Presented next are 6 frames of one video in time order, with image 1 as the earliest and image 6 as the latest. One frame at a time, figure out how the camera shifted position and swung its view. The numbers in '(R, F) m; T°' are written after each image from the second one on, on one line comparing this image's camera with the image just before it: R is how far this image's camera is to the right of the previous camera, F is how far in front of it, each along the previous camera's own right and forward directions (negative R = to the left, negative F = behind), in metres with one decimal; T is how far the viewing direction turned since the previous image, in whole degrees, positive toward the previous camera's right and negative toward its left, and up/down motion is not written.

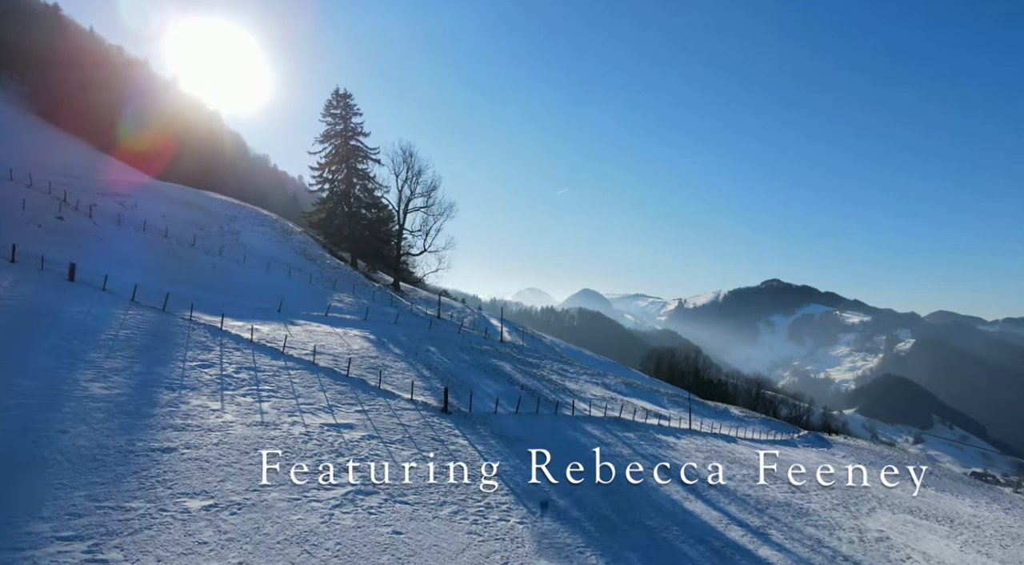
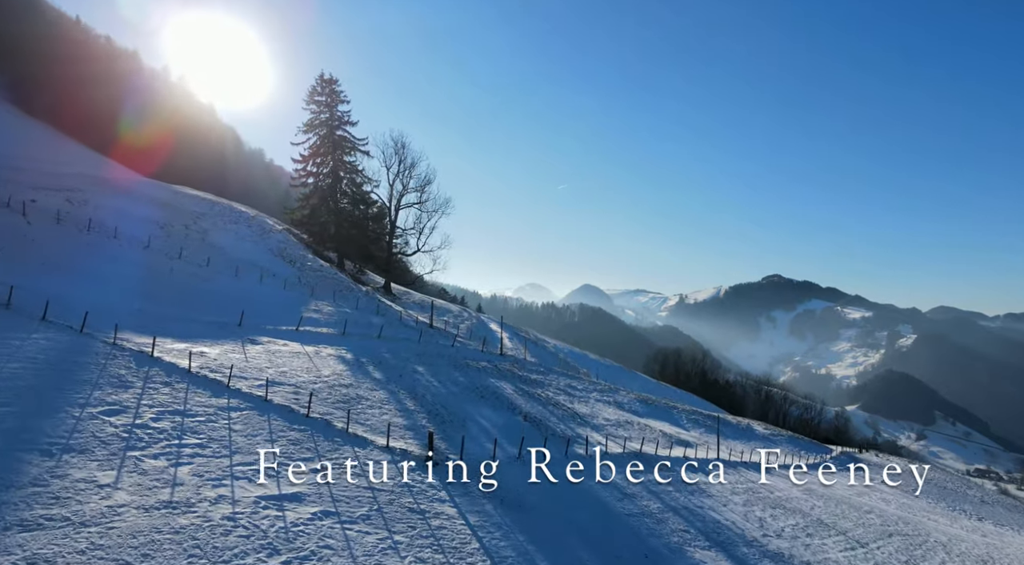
(0.0, +4.9) m; 0°
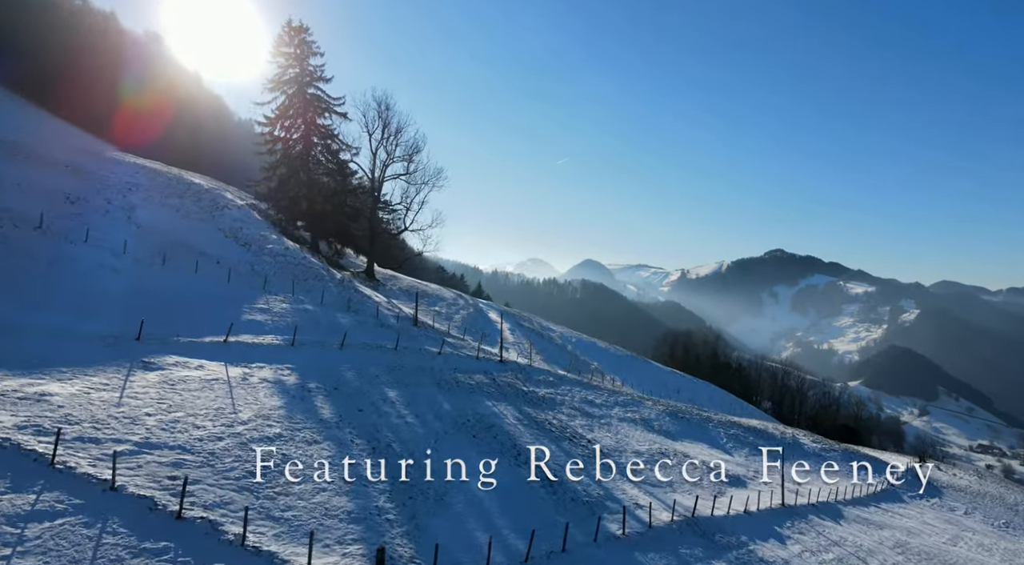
(0.0, +7.8) m; 0°
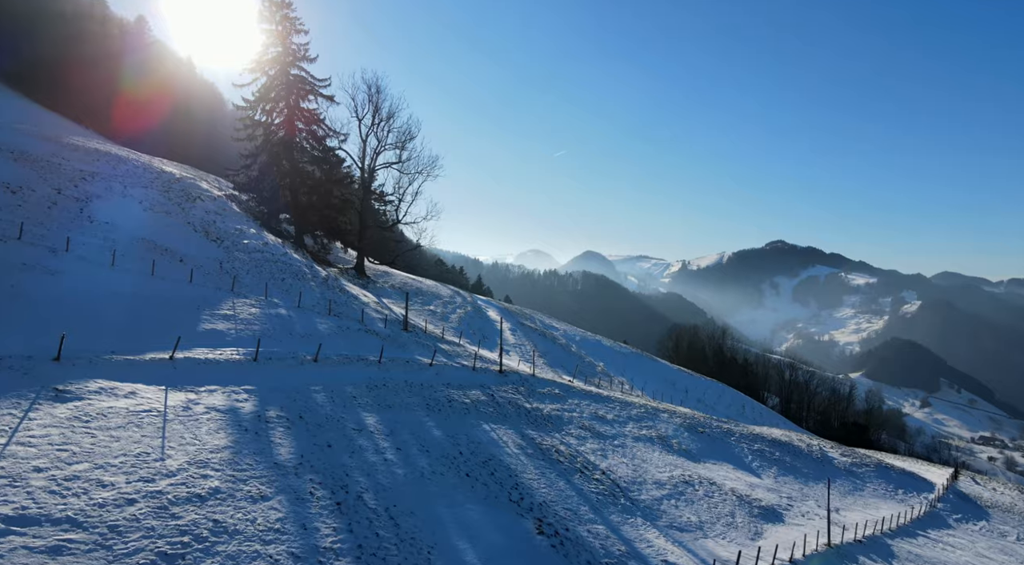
(0.0, +3.6) m; 0°
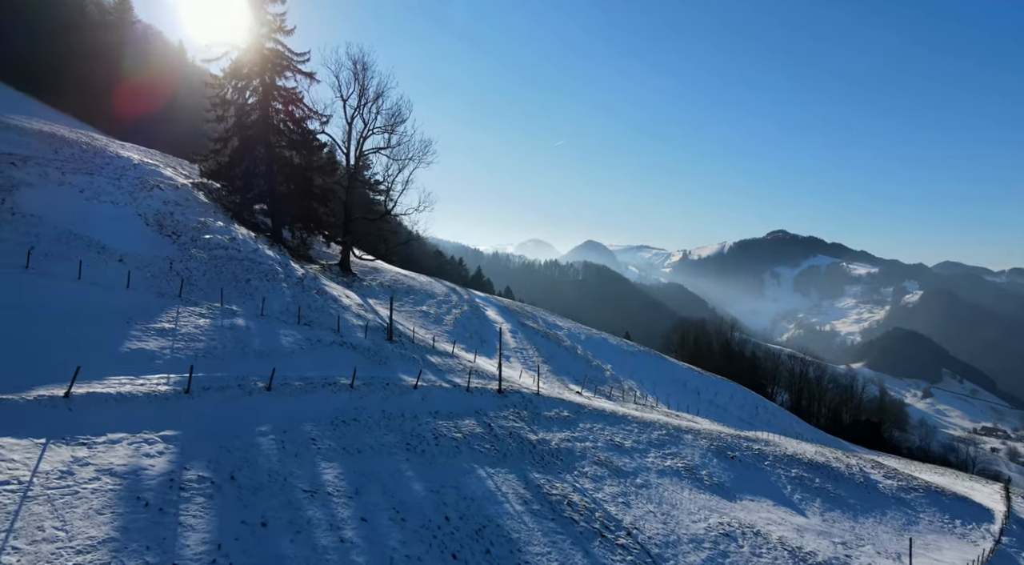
(0.0, +4.4) m; 0°
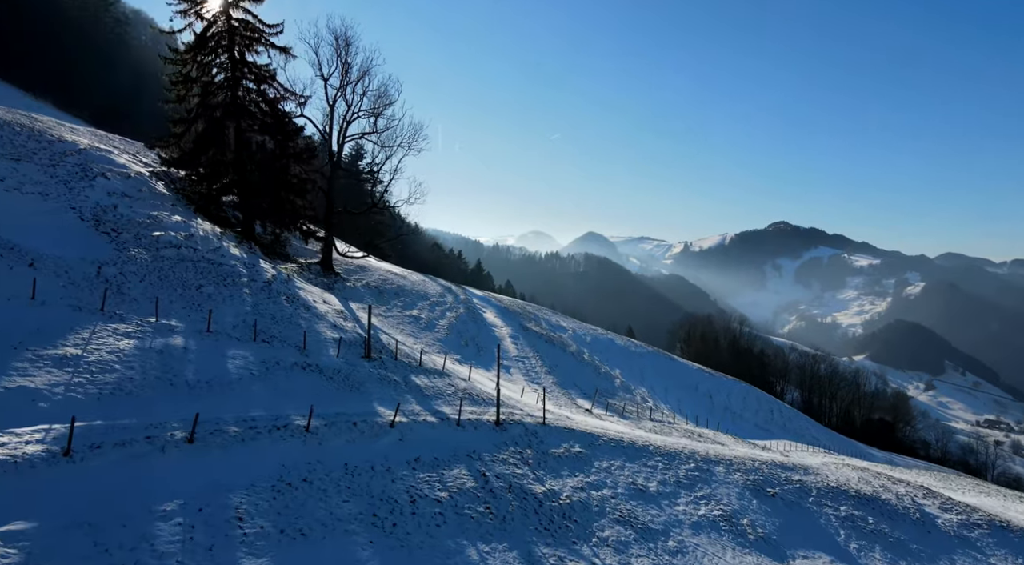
(0.0, +4.3) m; 0°
